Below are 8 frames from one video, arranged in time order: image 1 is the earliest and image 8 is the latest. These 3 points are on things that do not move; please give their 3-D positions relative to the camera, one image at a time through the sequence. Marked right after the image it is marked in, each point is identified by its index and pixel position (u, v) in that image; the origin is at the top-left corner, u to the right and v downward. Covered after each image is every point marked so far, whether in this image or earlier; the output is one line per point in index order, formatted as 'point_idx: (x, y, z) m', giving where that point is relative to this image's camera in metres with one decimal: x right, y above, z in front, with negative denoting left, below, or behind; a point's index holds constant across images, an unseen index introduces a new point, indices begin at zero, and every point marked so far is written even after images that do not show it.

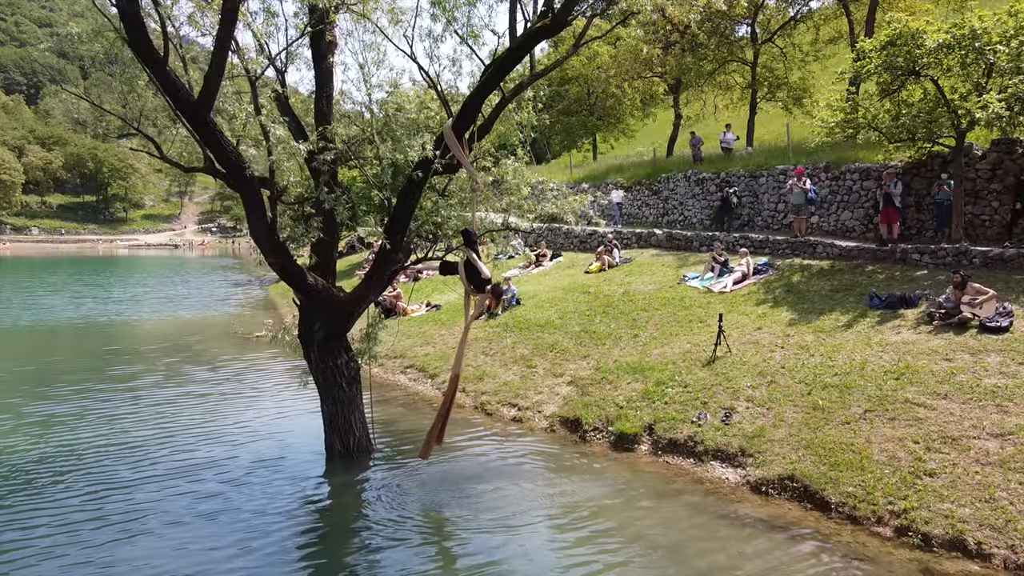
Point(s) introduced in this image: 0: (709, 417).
0: (+5.0, -3.2, +13.0) m
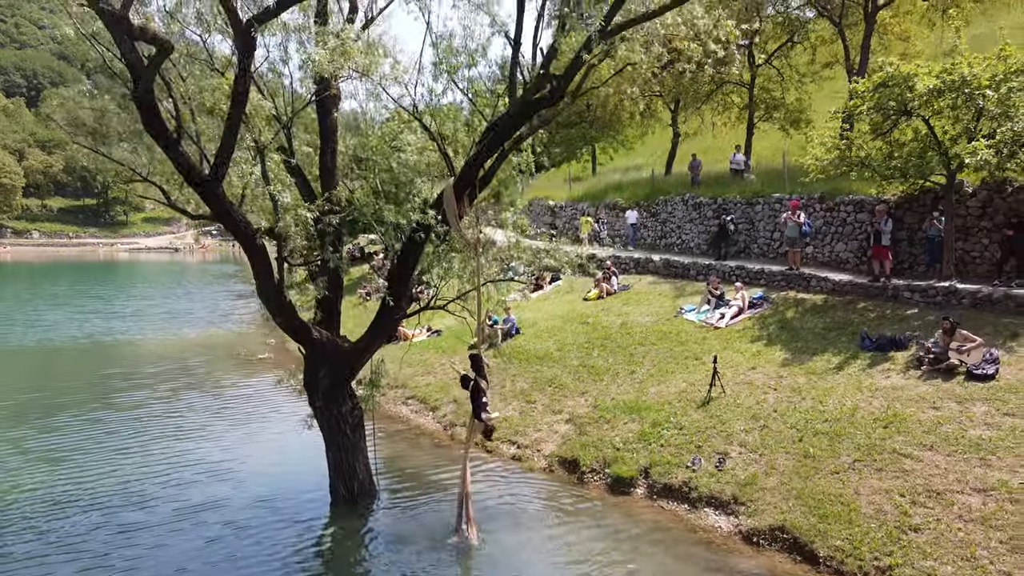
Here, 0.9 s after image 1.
0: (+4.9, -4.5, +13.4) m
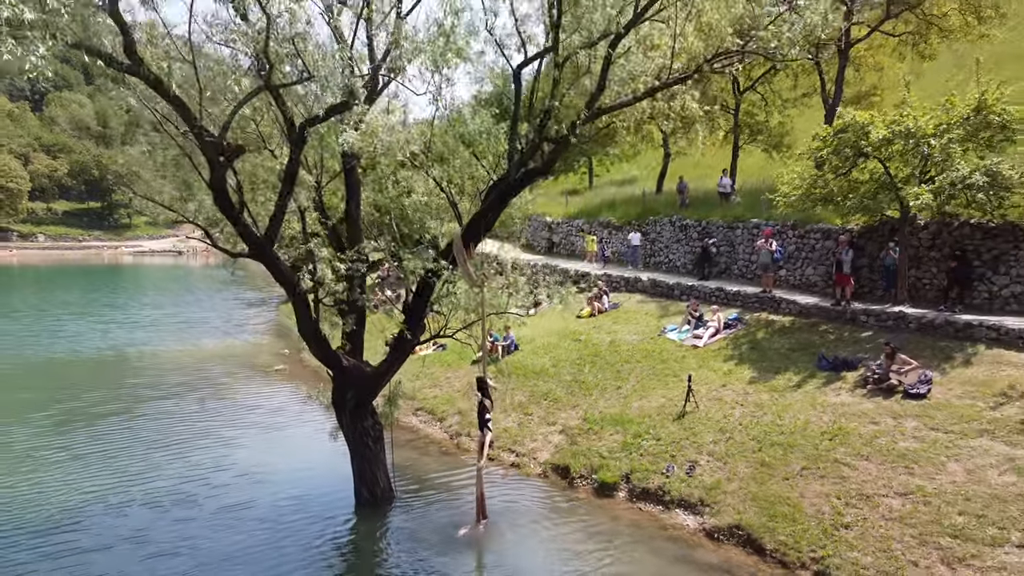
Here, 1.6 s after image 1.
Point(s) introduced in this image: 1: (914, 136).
0: (+4.9, -5.4, +15.5) m
1: (+14.3, +5.3, +18.6) m
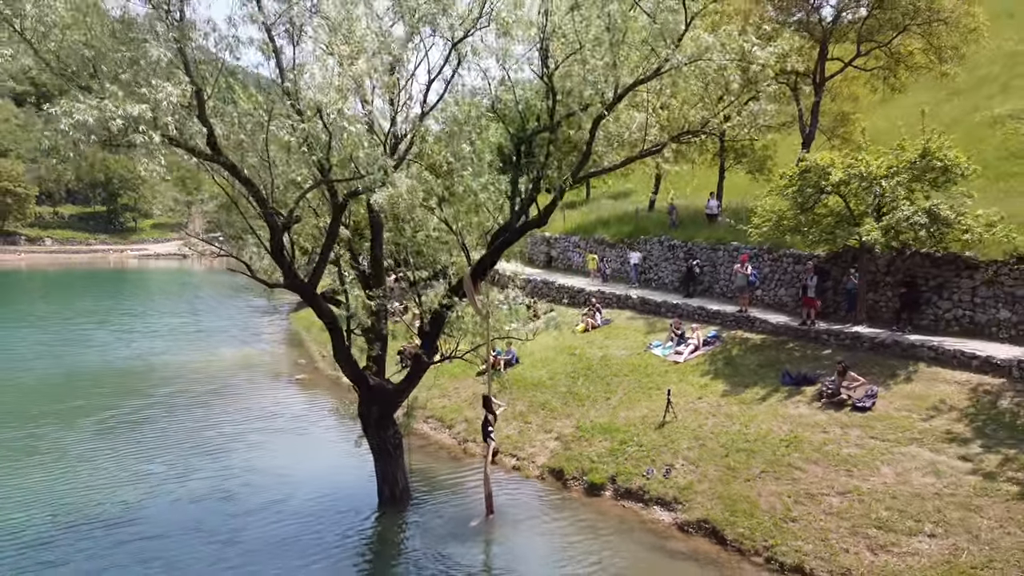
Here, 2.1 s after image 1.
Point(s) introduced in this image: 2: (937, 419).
0: (+5.0, -6.3, +18.0) m
1: (+14.4, +4.3, +21.1) m
2: (+13.6, -4.2, +16.7) m
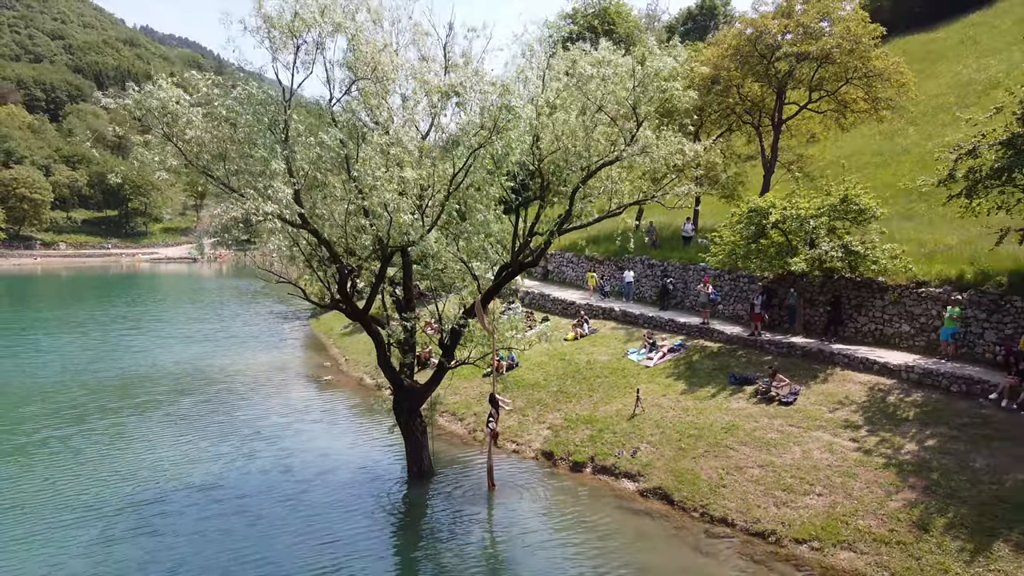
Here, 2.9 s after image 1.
0: (+5.0, -7.3, +23.0) m
1: (+14.4, +3.4, +26.1) m
2: (+13.6, -5.1, +21.7) m
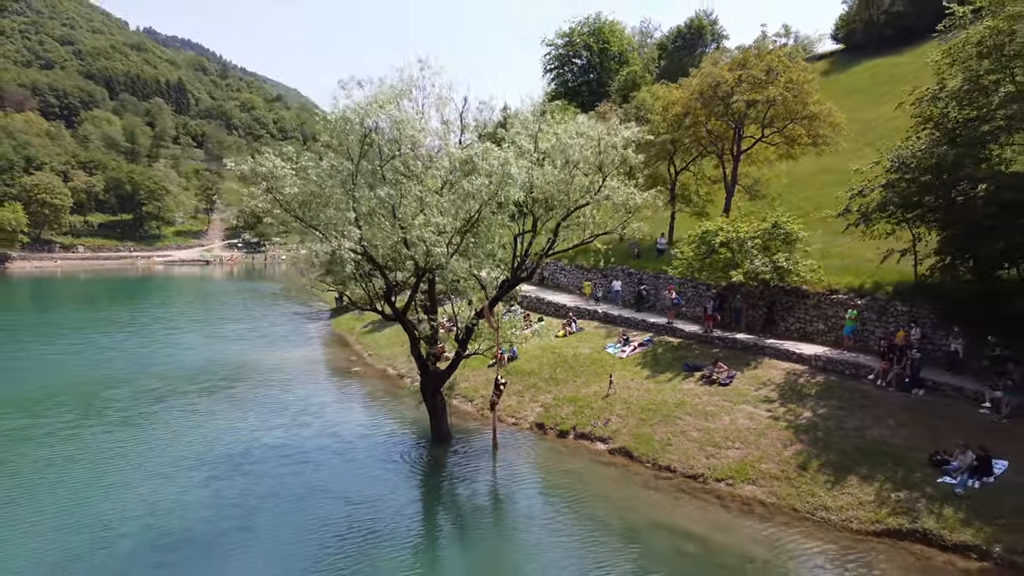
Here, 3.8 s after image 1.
0: (+5.0, -7.7, +29.7) m
1: (+14.4, +3.0, +32.8) m
2: (+13.6, -5.5, +28.5) m
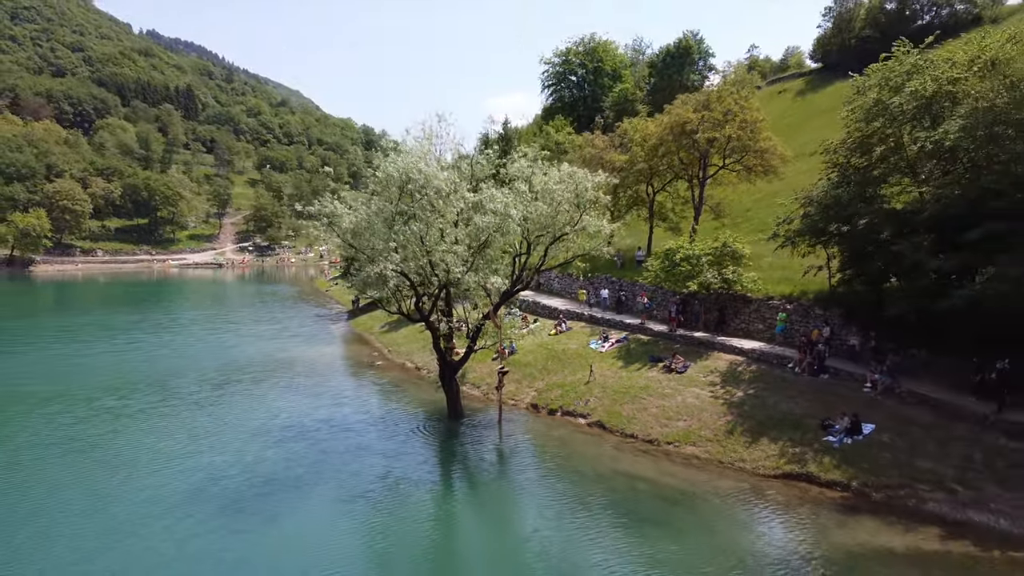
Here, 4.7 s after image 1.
0: (+5.0, -8.2, +37.4) m
1: (+14.4, +2.4, +40.5) m
2: (+13.6, -6.0, +36.1) m
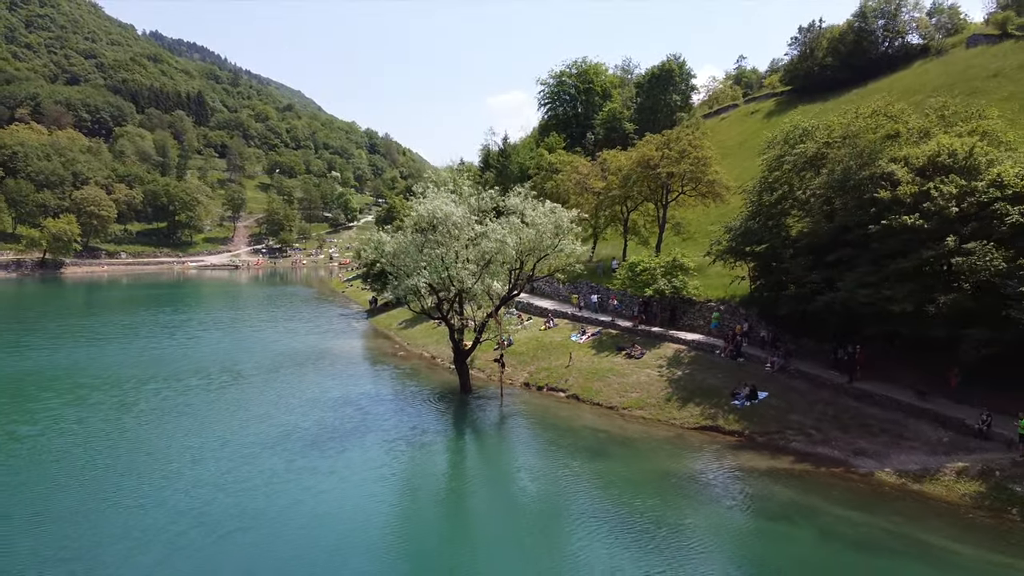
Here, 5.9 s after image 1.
0: (+4.7, -8.7, +48.8) m
1: (+14.1, +2.0, +51.8) m
2: (+13.3, -6.5, +47.5) m
